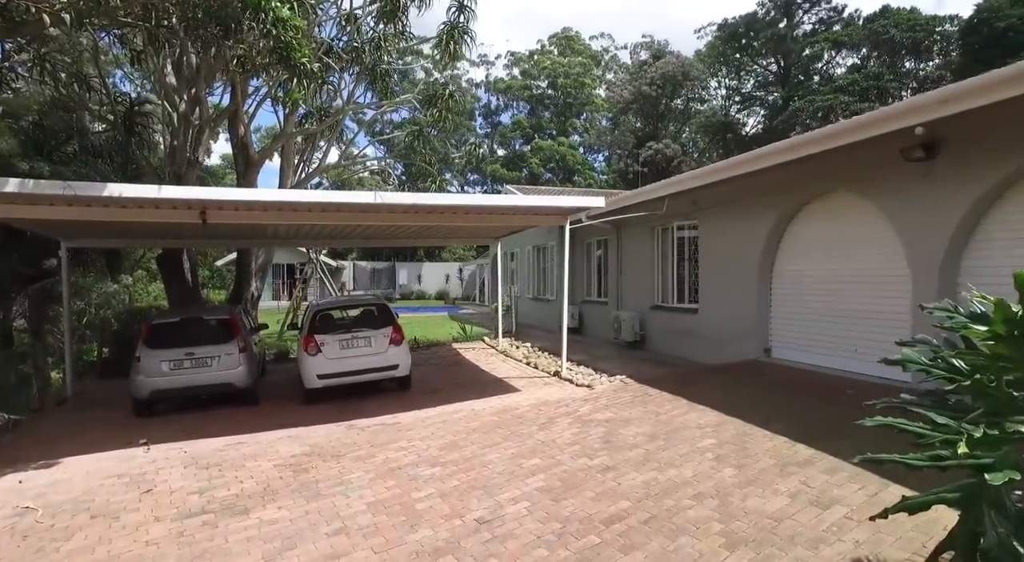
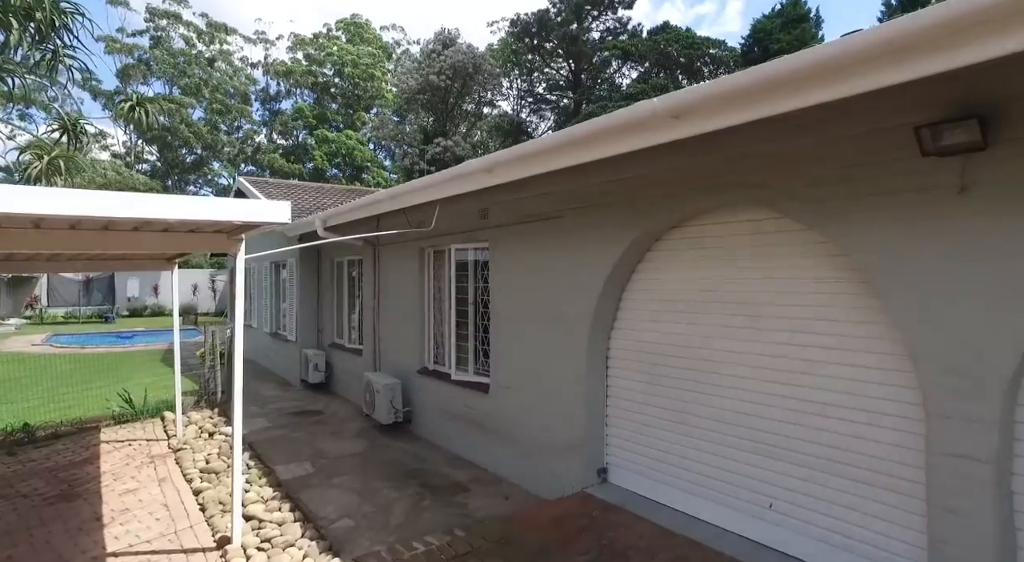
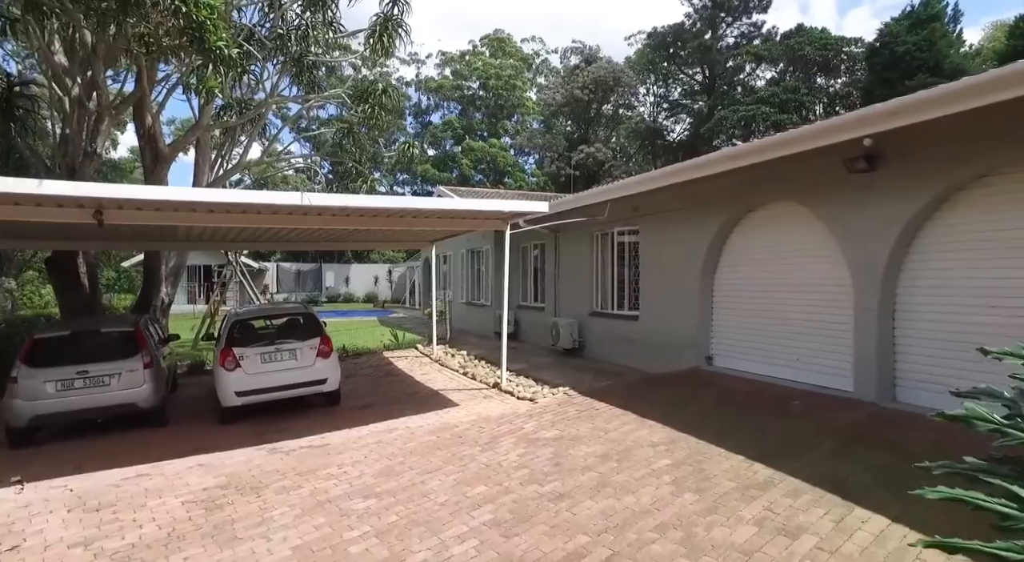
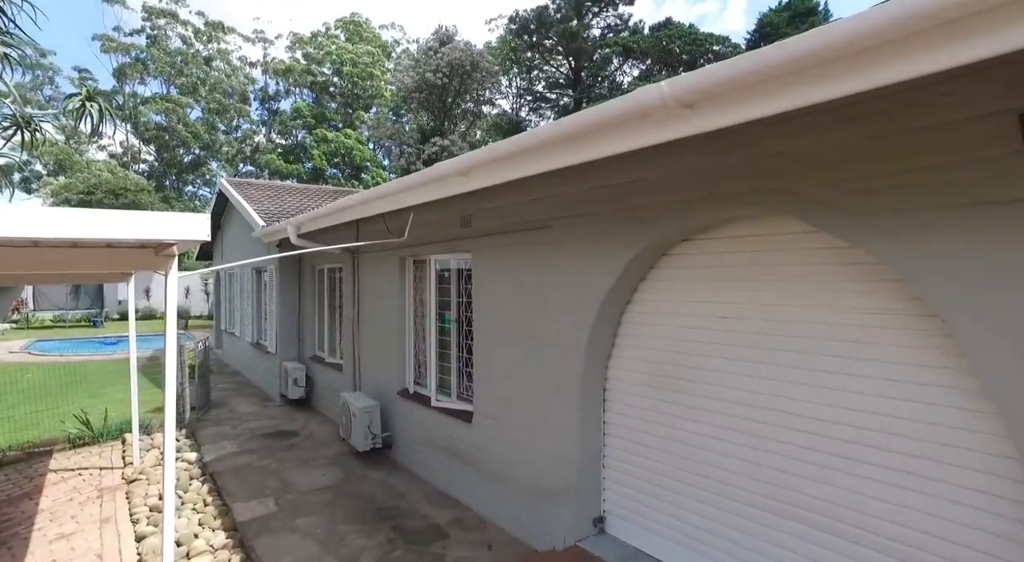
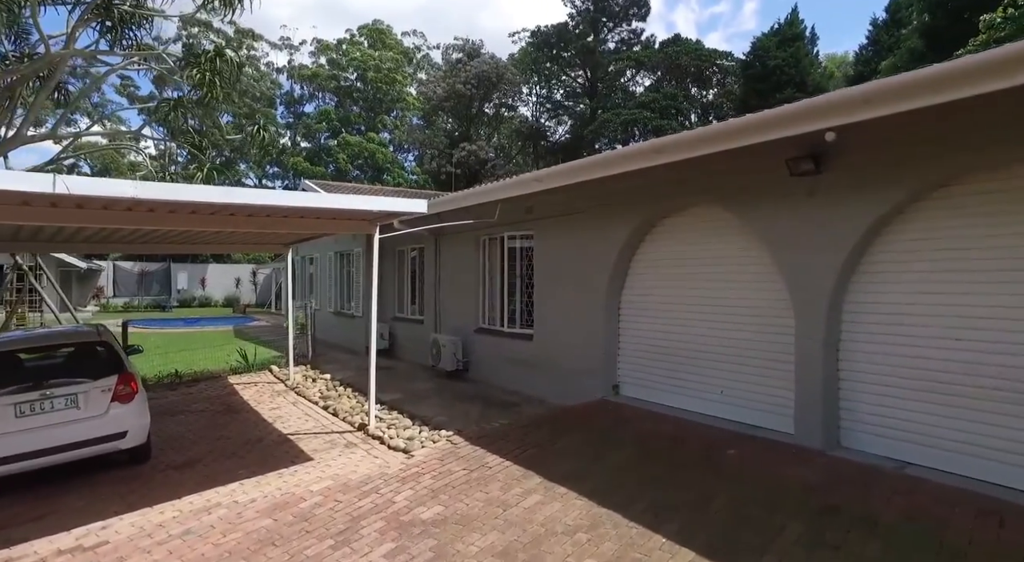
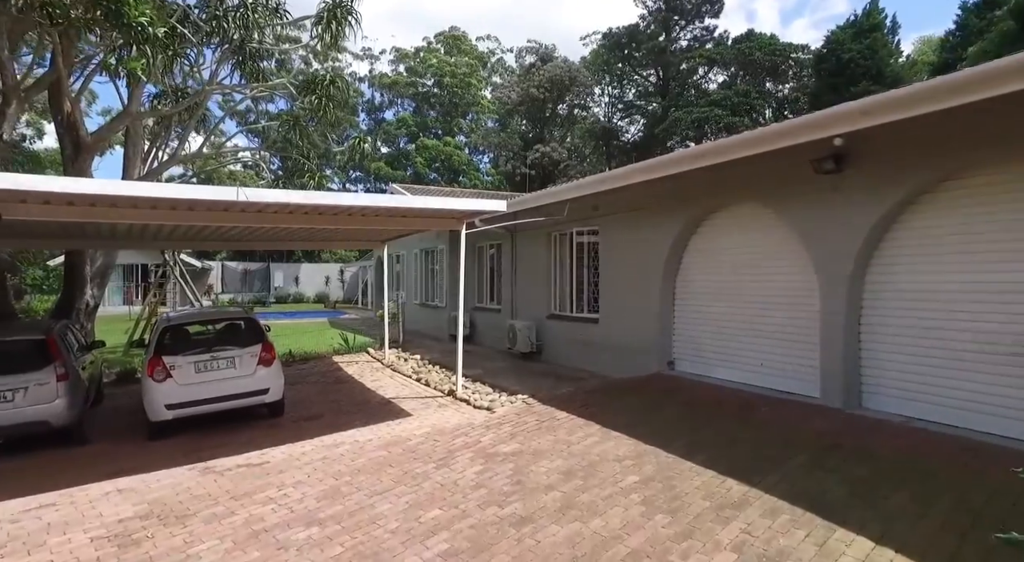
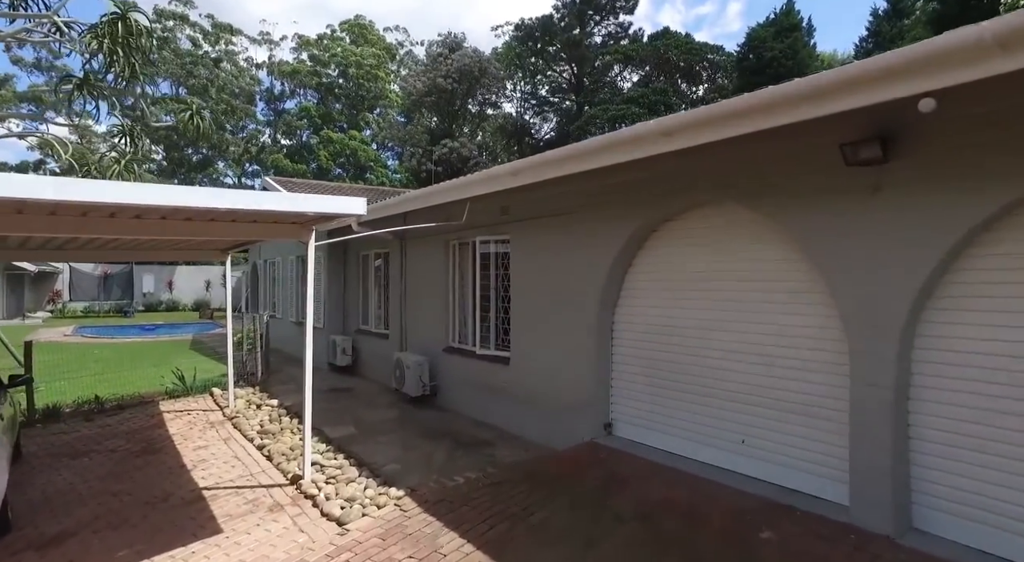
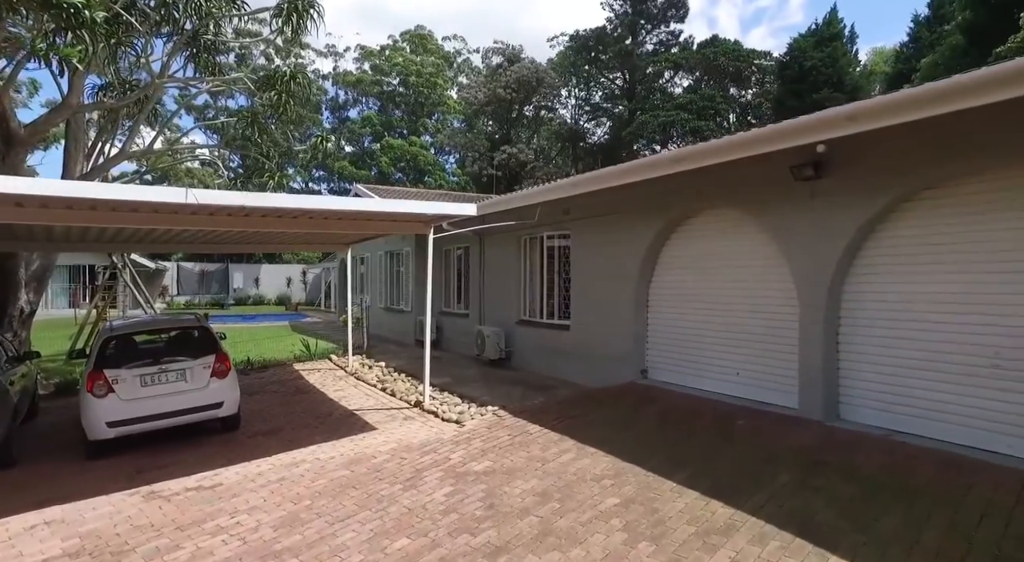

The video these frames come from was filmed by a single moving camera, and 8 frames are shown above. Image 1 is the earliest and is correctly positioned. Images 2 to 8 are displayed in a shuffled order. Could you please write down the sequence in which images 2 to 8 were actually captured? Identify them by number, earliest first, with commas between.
3, 6, 8, 5, 7, 2, 4
